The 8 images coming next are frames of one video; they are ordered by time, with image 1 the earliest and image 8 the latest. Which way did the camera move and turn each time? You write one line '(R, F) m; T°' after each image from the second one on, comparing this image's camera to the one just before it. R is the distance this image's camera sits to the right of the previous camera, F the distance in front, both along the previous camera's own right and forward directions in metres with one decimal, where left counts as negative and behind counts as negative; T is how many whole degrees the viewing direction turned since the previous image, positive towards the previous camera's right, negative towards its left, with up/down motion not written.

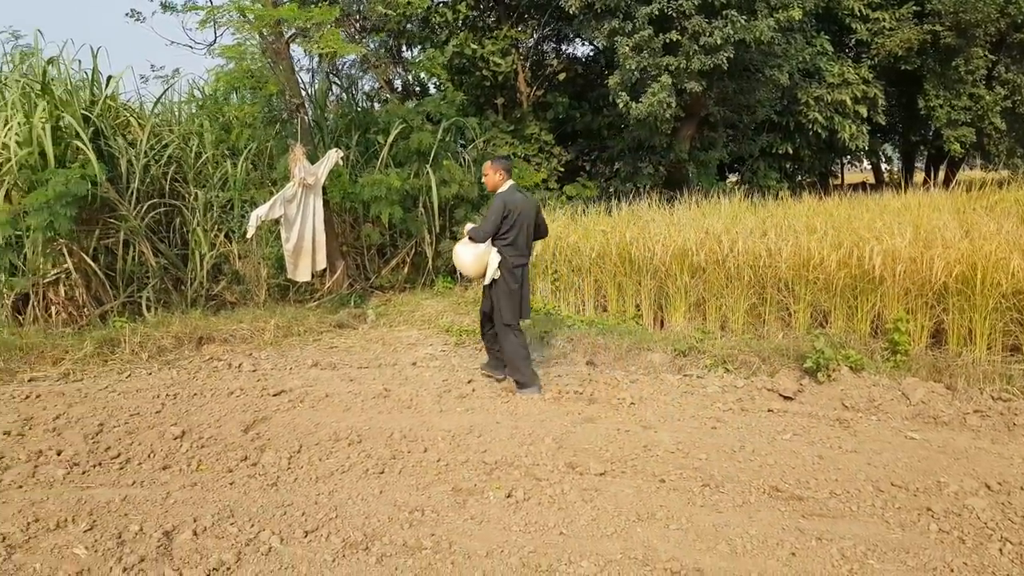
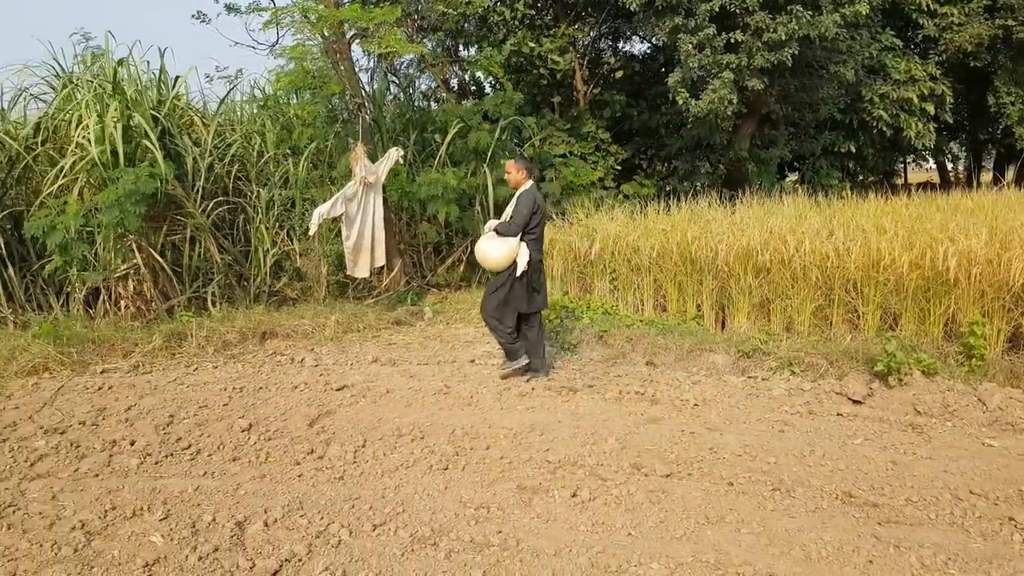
(-0.1, 0.0) m; -3°
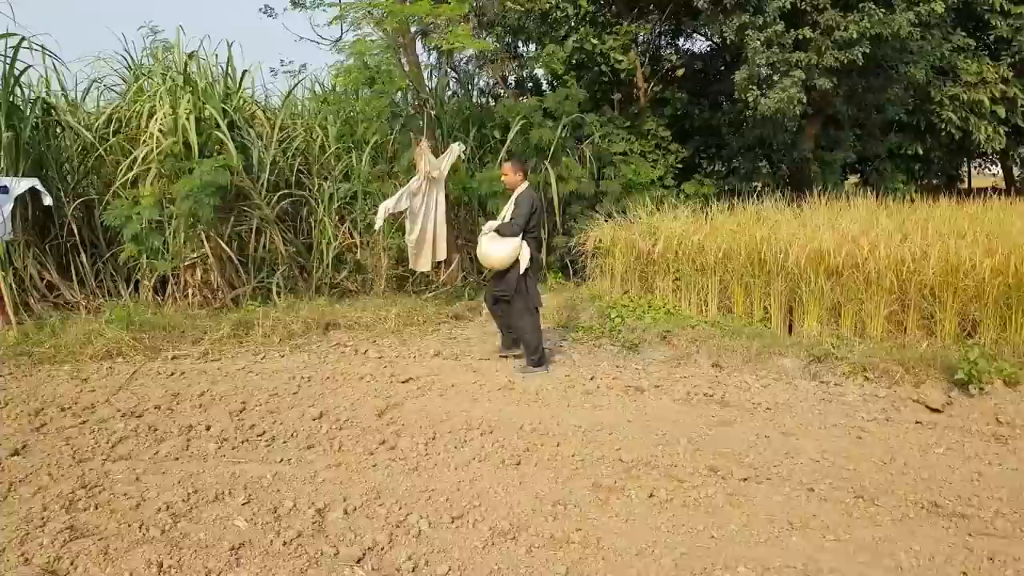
(-0.1, 0.0) m; -3°
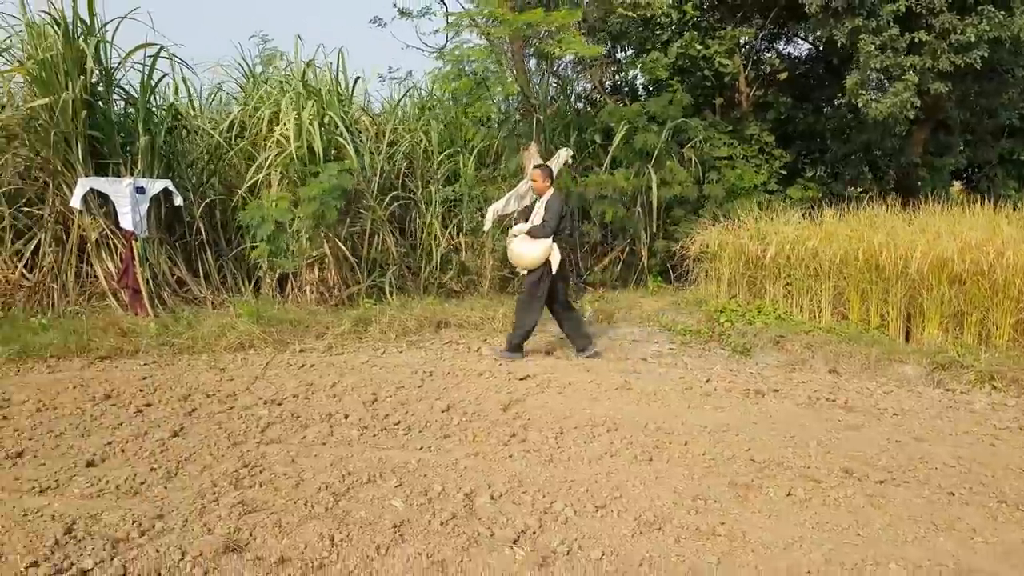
(-0.2, -0.1) m; -5°
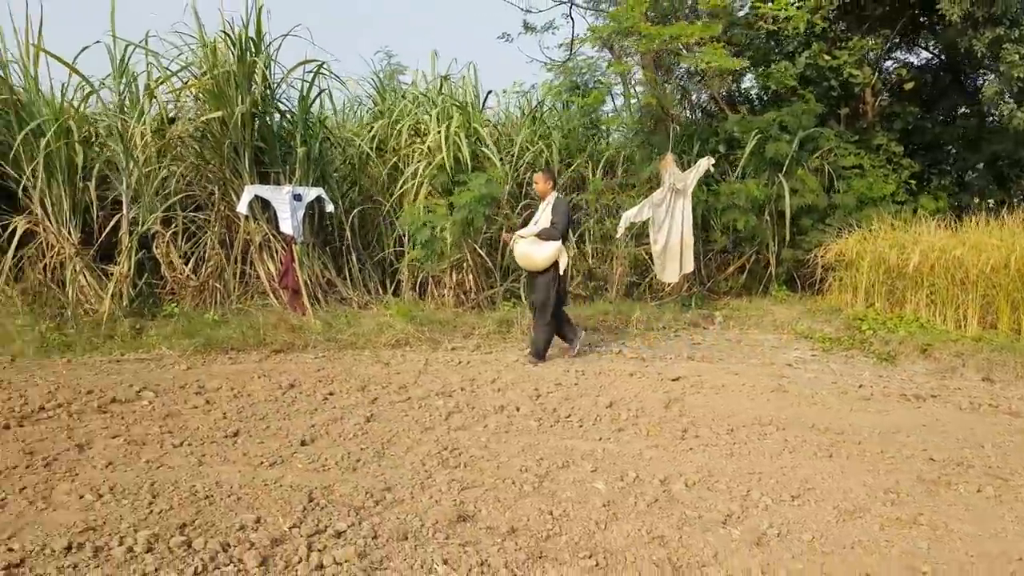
(-0.4, -0.3) m; -5°
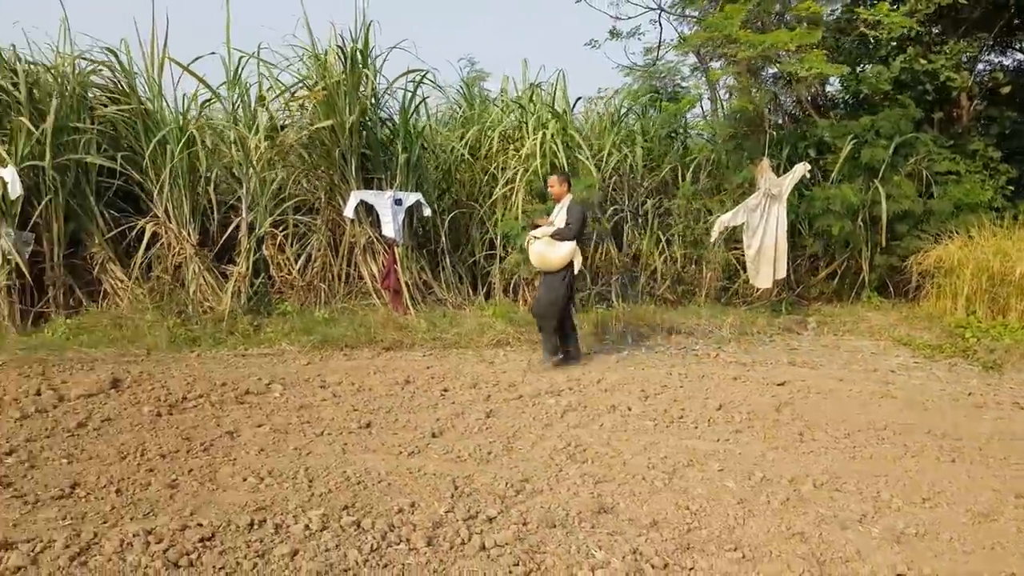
(-0.3, -0.2) m; -4°
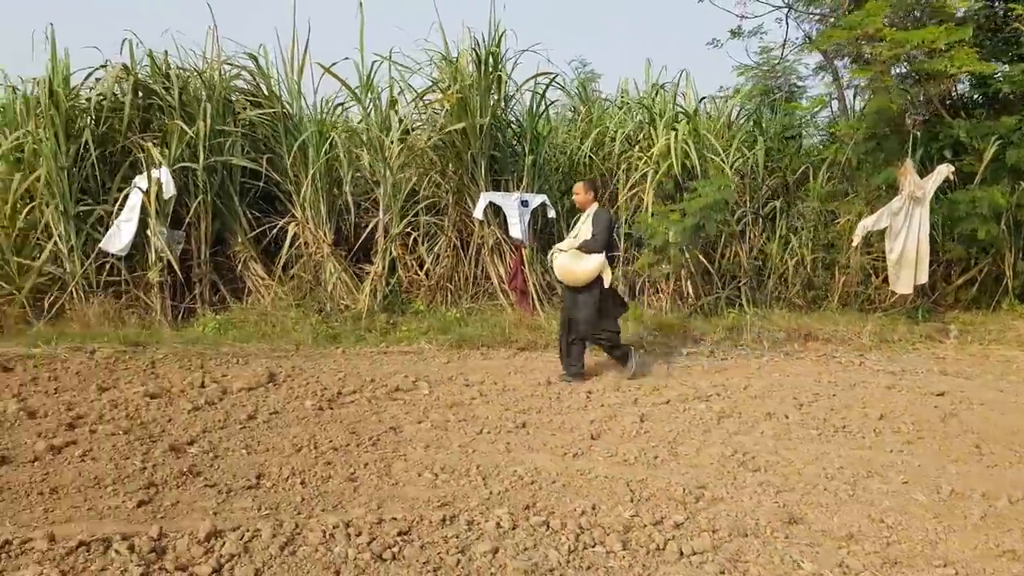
(-0.4, 0.0) m; -6°
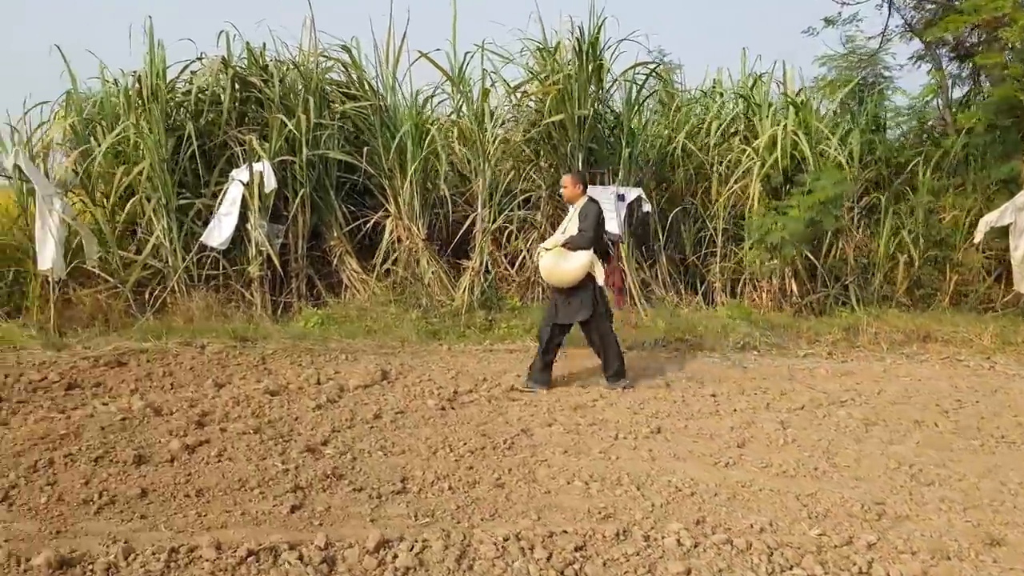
(-0.4, +0.1) m; -3°
